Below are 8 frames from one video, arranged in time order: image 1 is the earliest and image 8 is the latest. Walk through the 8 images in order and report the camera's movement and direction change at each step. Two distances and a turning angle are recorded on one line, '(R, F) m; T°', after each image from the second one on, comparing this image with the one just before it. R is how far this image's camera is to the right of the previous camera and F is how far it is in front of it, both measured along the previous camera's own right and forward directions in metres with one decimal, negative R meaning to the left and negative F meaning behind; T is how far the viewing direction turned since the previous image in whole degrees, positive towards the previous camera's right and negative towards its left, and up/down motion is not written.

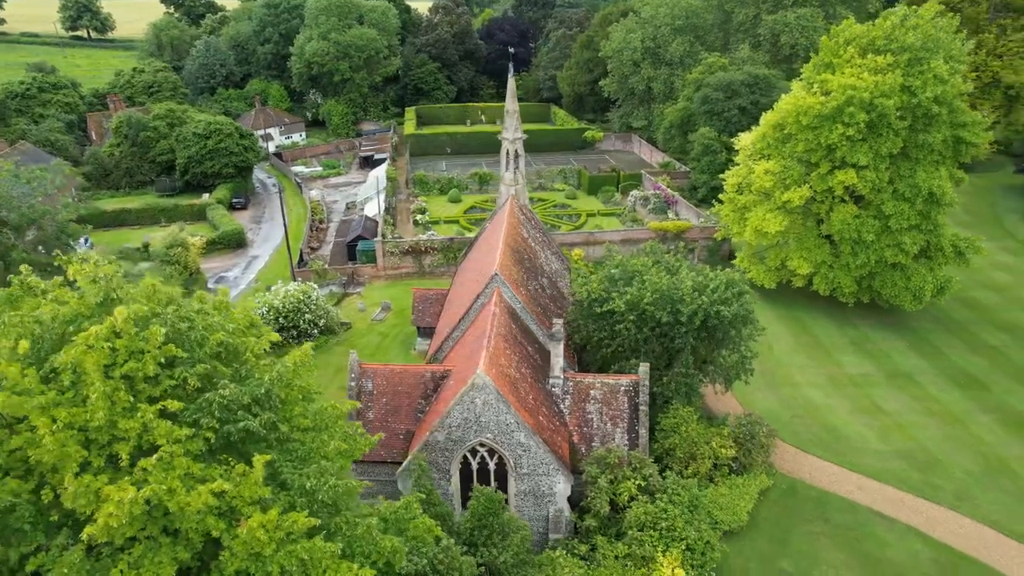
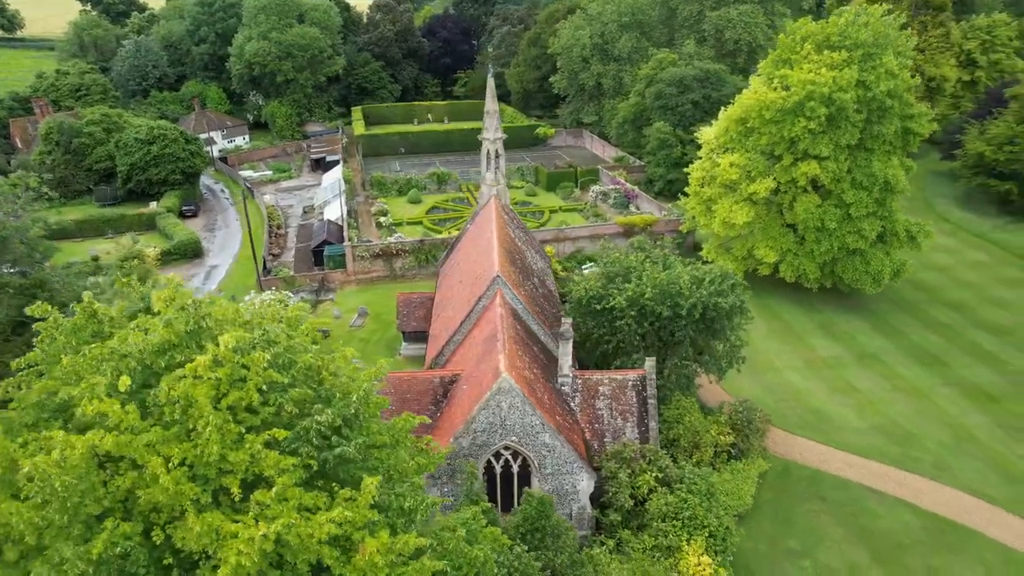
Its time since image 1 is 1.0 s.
(-2.0, +0.1) m; +5°
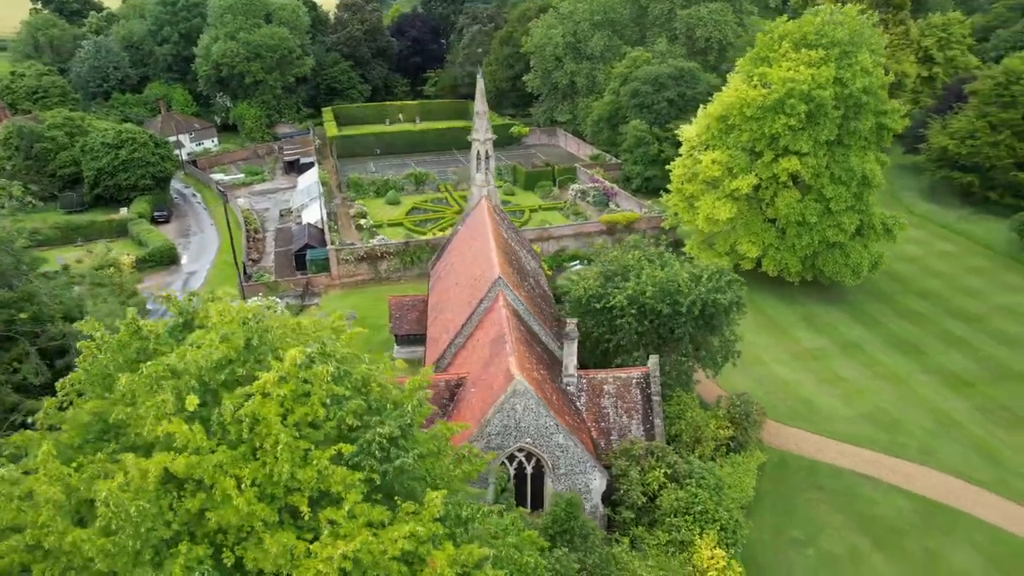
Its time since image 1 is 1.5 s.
(-1.1, +0.1) m; +3°
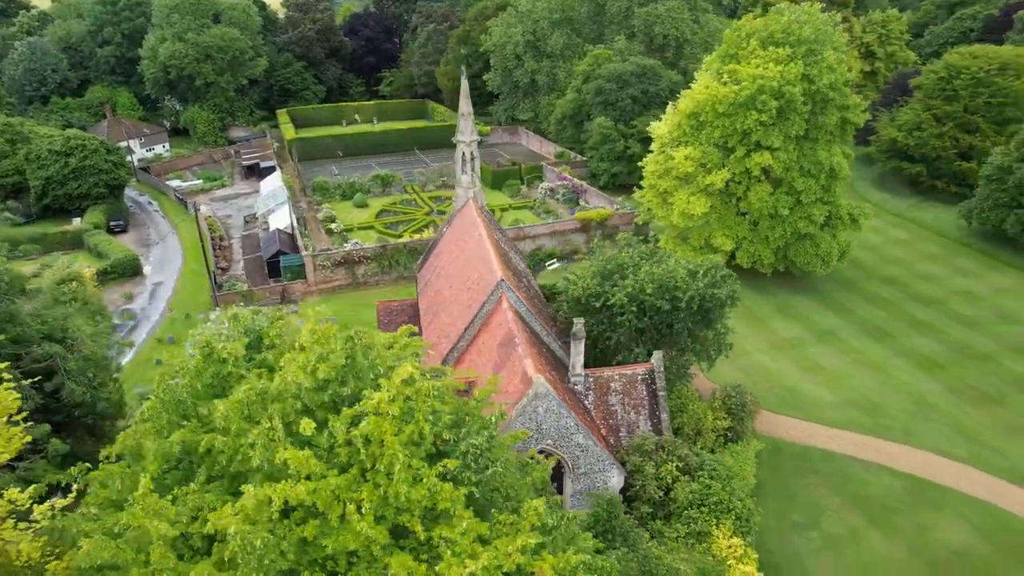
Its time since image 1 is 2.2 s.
(-1.6, +0.1) m; +4°
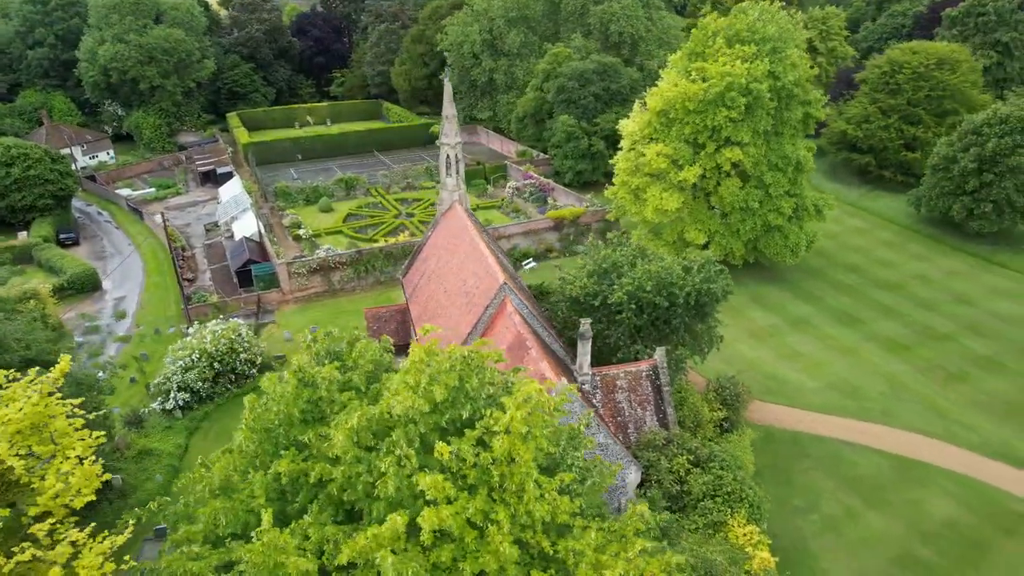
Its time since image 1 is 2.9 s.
(-1.7, +0.1) m; +4°
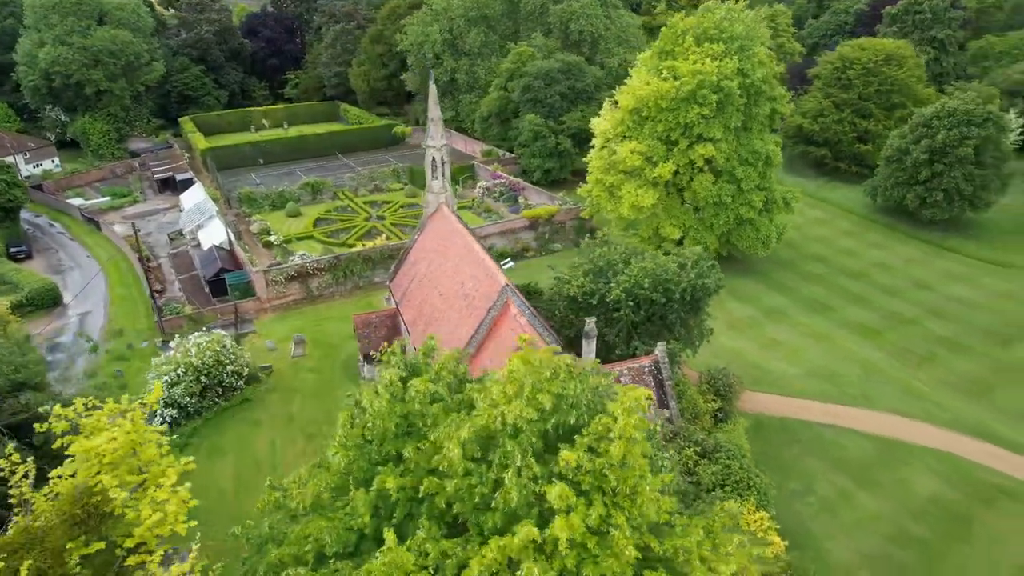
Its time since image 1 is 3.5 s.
(-1.5, 0.0) m; +4°
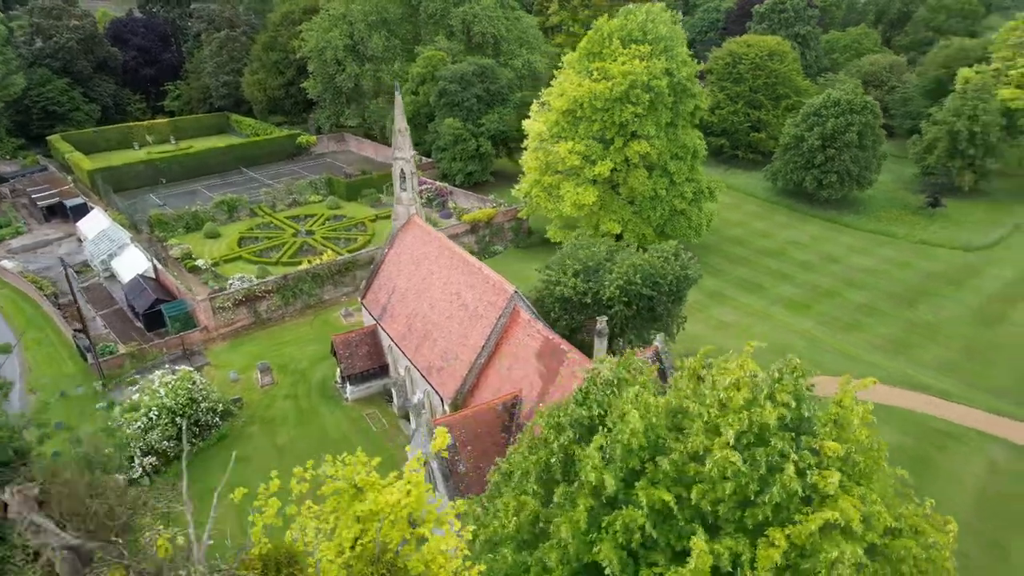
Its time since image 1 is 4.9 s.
(-3.9, +0.1) m; +10°
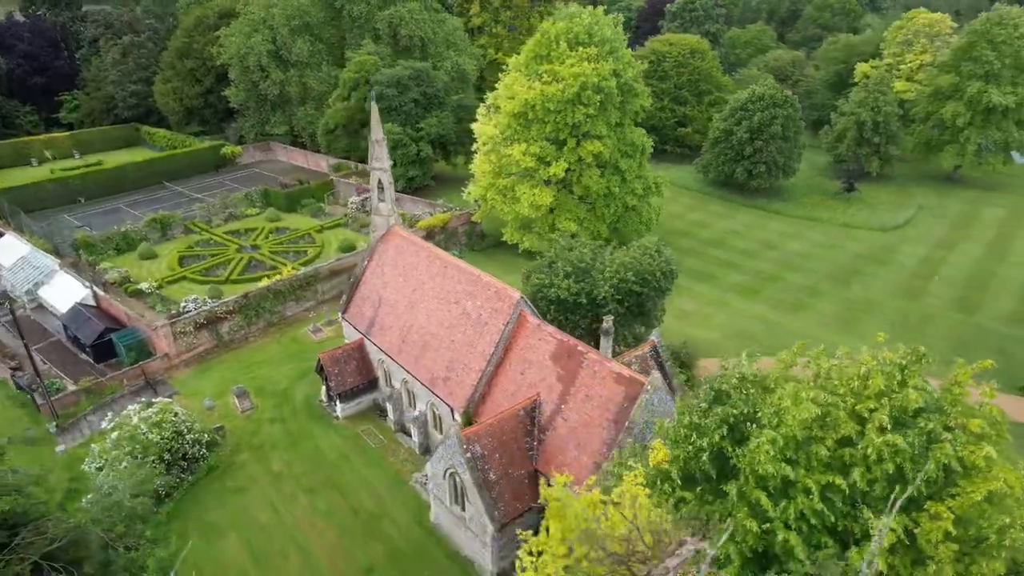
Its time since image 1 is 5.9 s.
(-2.9, 0.0) m; +7°
